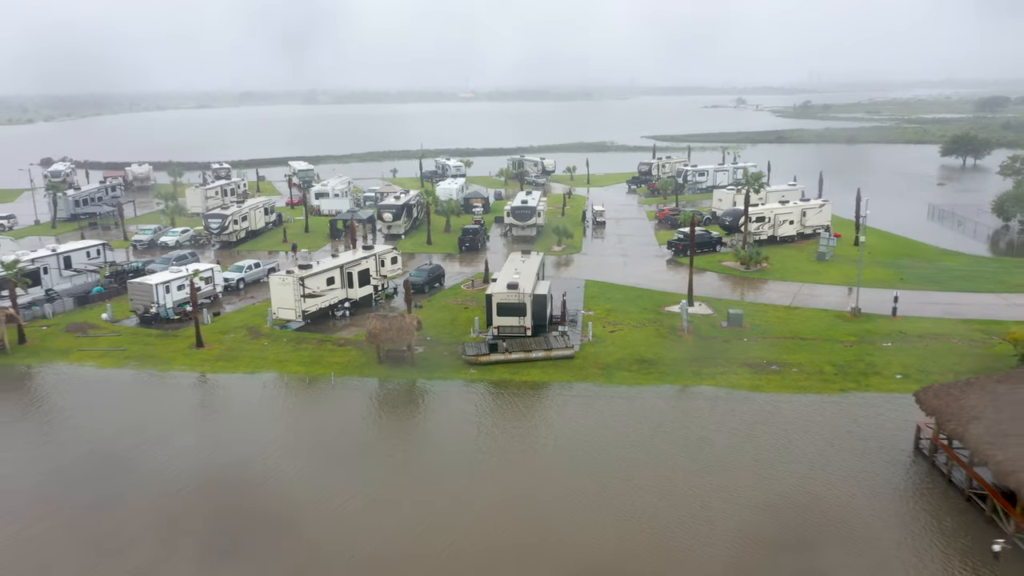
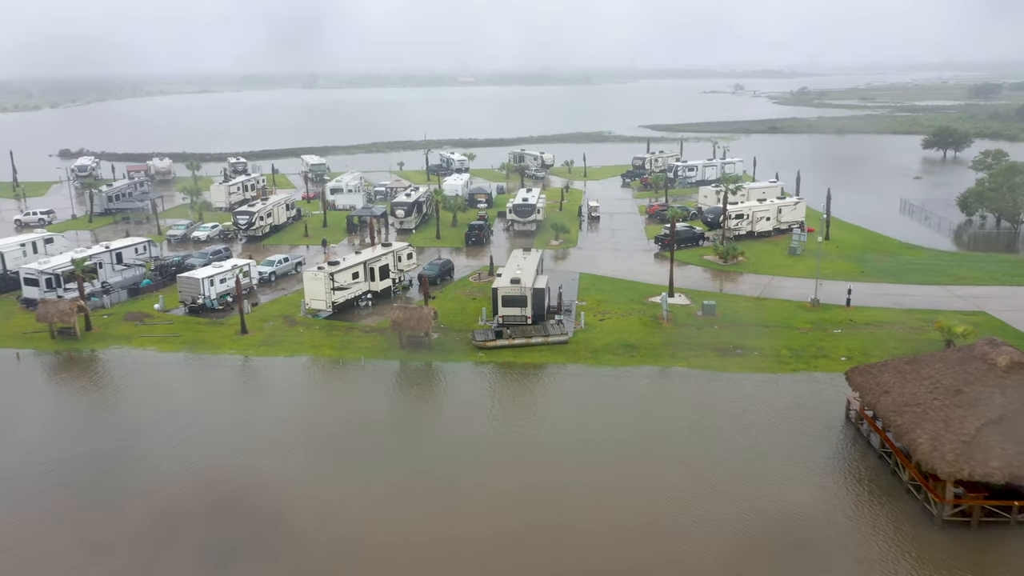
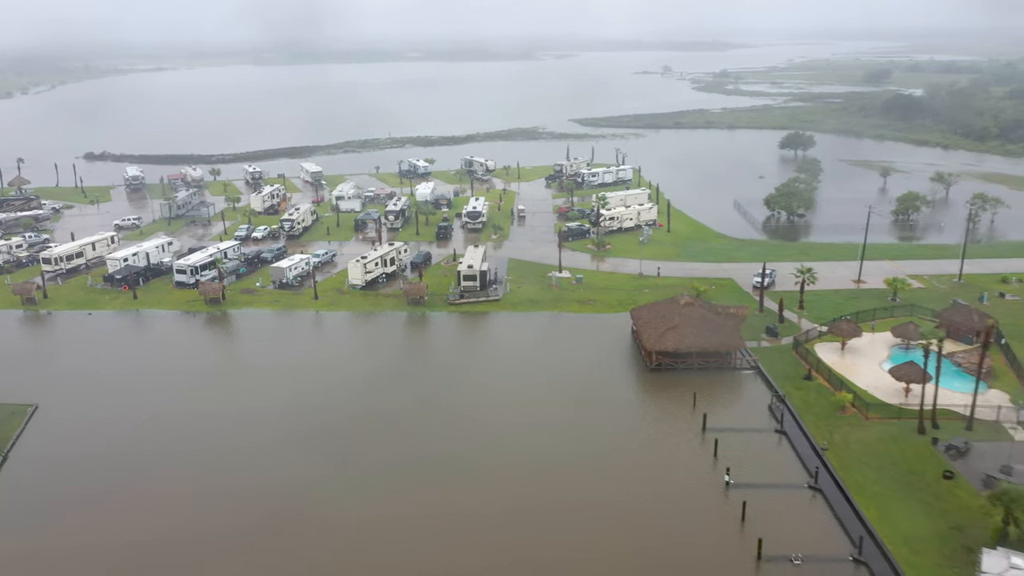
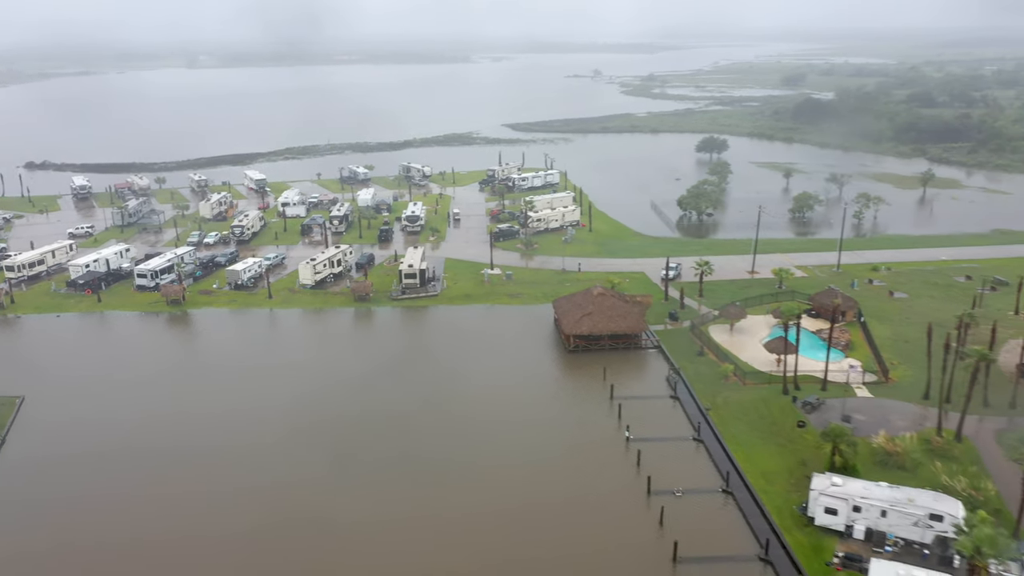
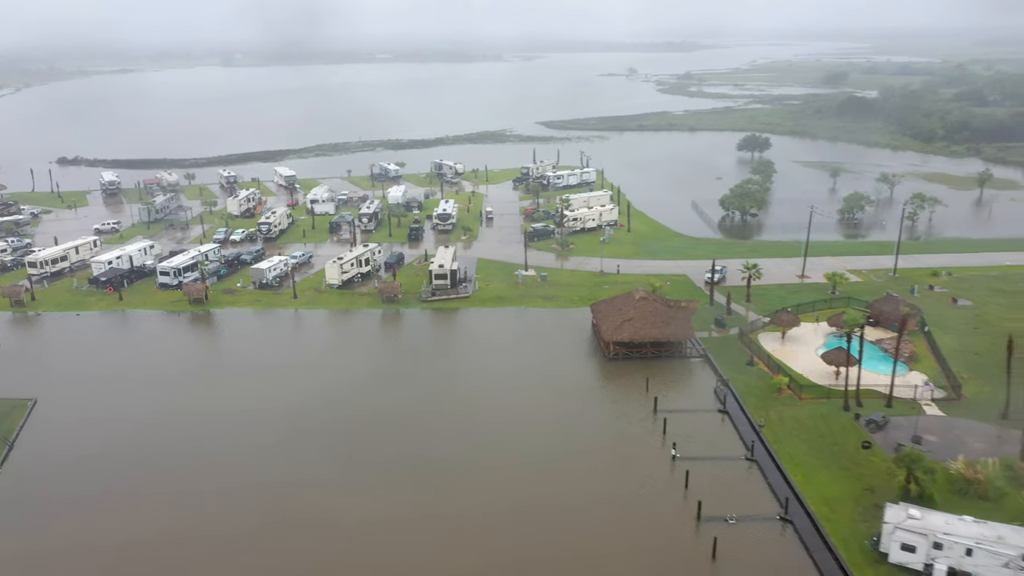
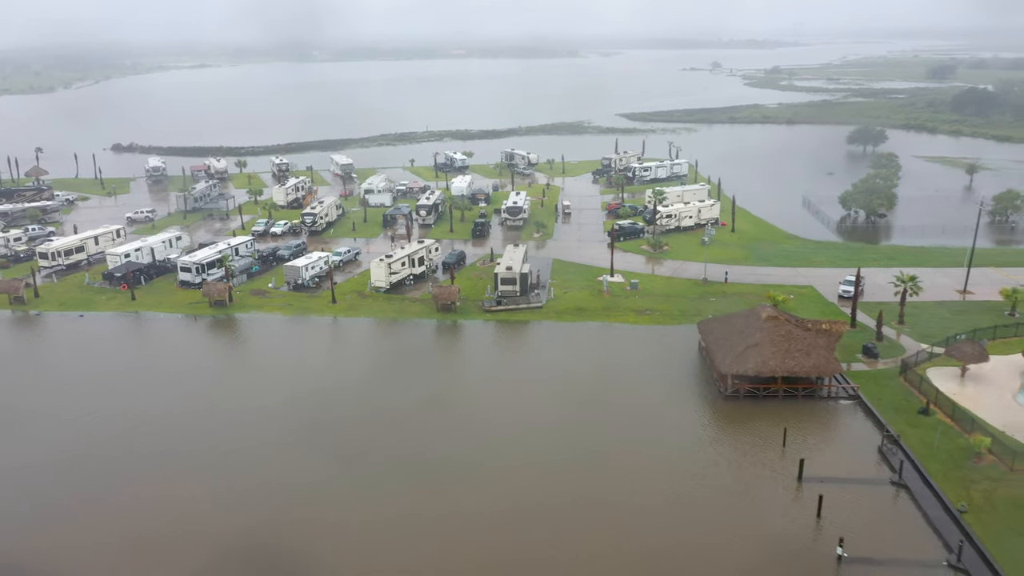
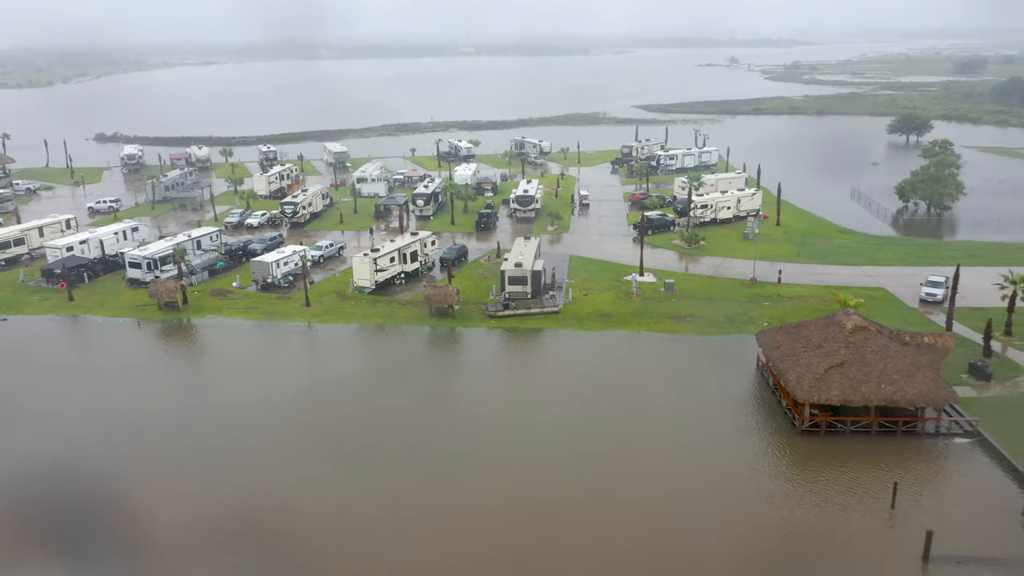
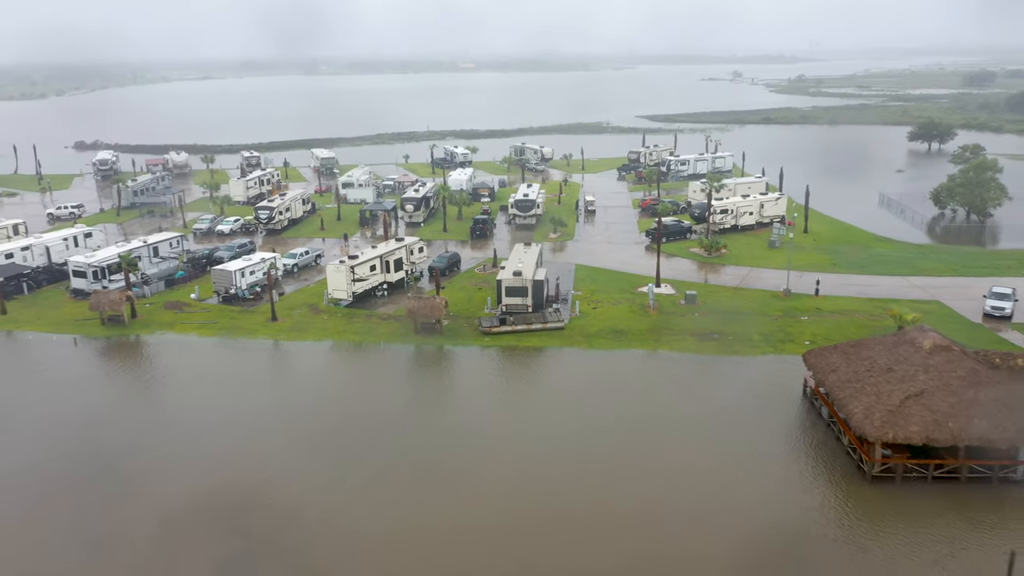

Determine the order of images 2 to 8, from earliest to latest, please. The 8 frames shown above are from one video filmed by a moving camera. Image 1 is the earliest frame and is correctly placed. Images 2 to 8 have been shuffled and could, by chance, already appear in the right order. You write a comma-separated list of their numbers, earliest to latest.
2, 8, 7, 6, 3, 5, 4
